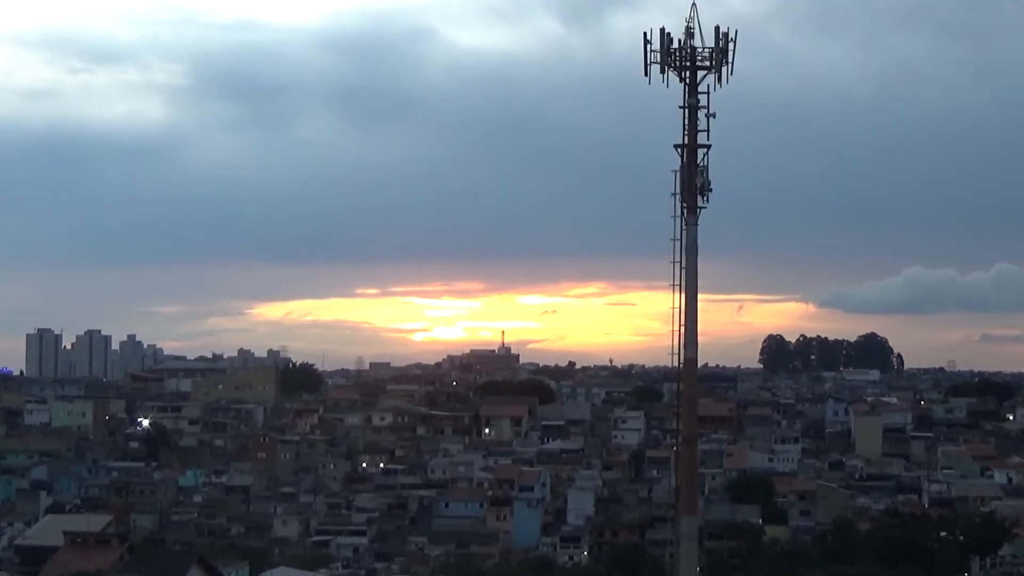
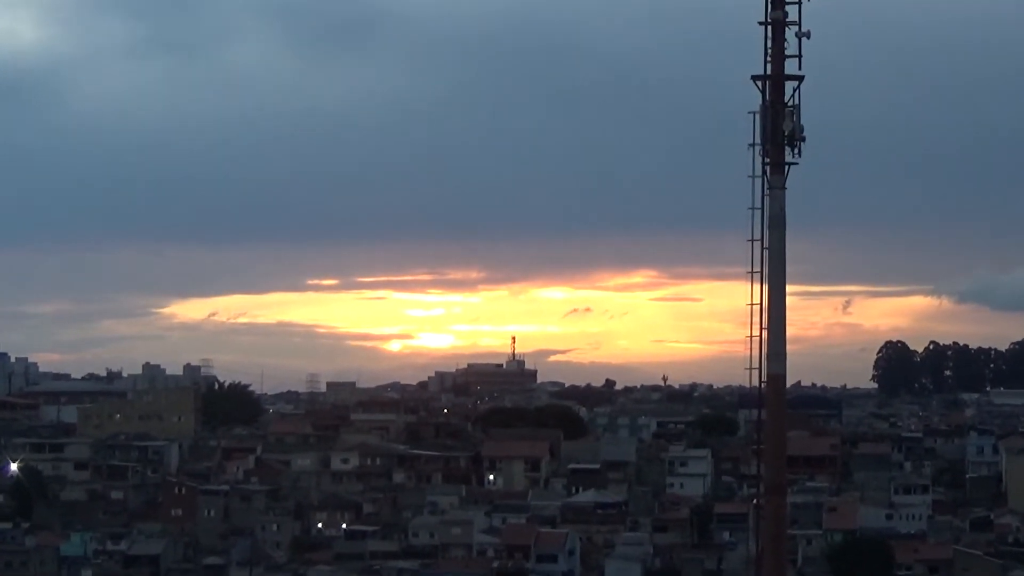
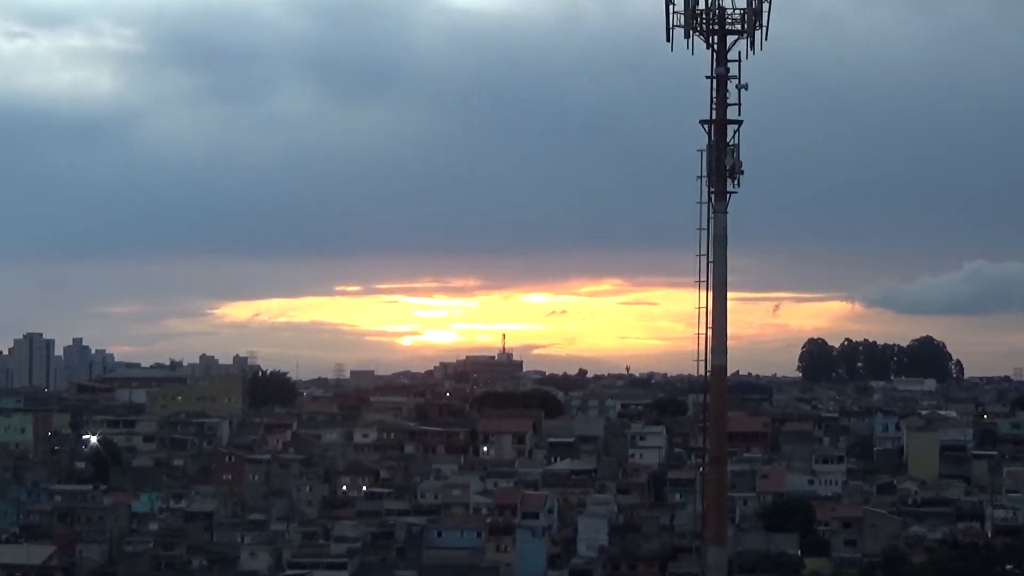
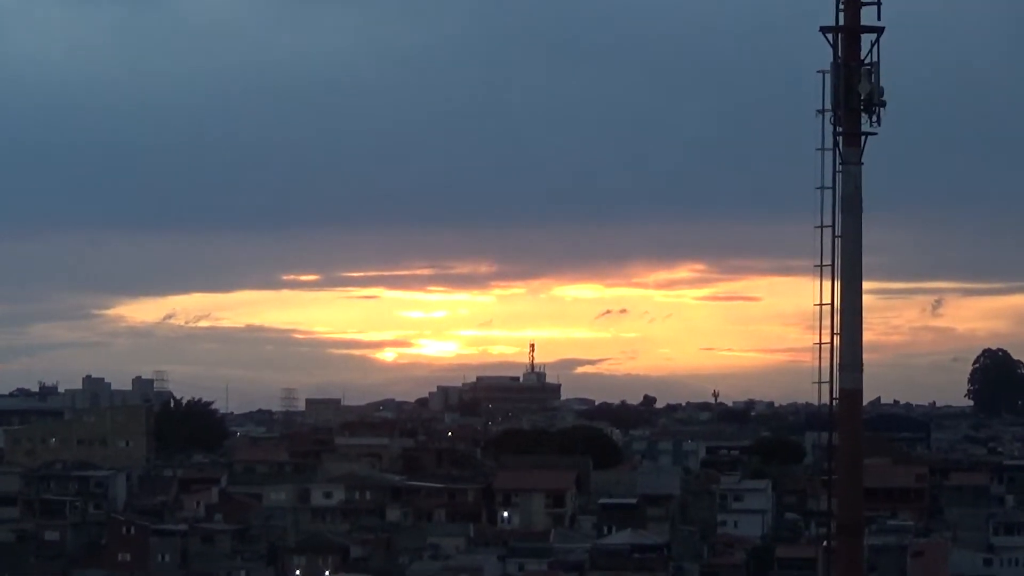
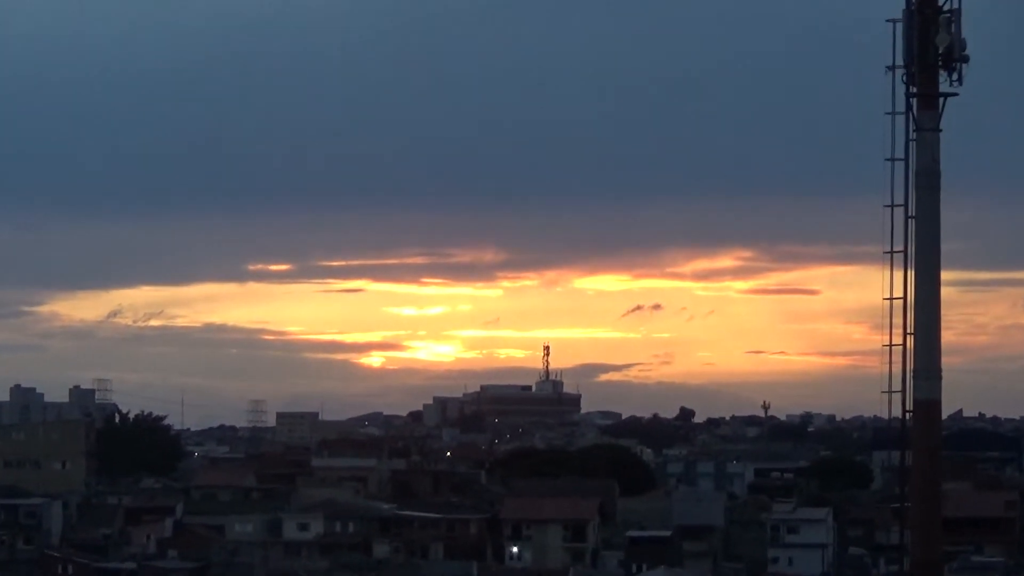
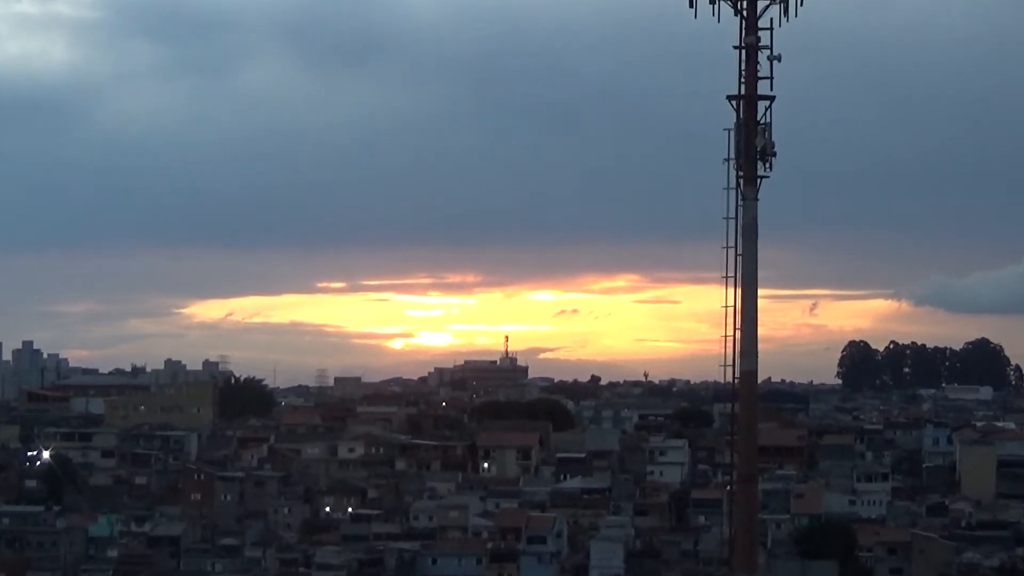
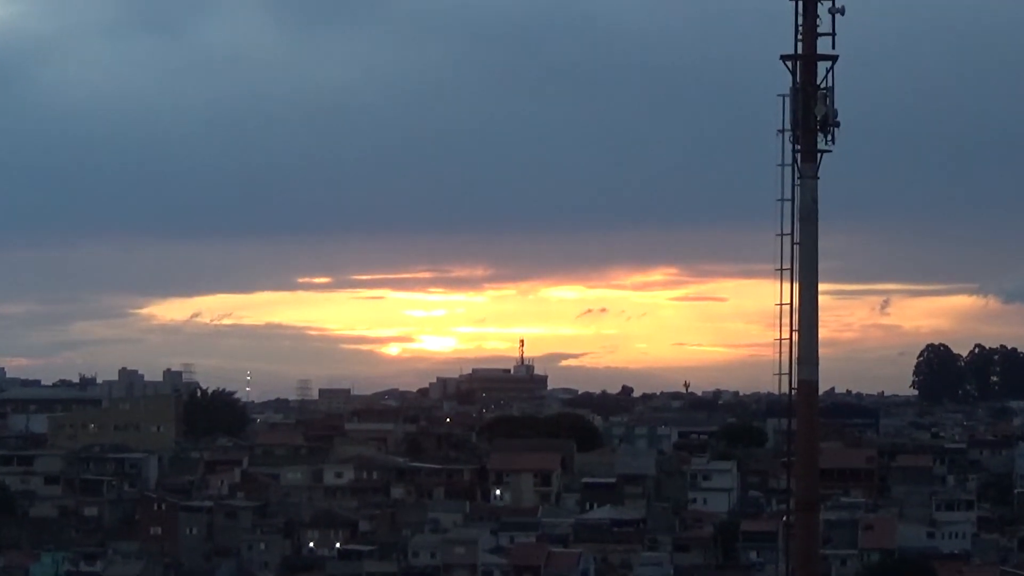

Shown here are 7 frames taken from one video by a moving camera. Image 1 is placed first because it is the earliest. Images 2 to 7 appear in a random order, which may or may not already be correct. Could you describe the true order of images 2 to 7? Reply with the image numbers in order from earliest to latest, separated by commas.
3, 6, 2, 7, 4, 5
